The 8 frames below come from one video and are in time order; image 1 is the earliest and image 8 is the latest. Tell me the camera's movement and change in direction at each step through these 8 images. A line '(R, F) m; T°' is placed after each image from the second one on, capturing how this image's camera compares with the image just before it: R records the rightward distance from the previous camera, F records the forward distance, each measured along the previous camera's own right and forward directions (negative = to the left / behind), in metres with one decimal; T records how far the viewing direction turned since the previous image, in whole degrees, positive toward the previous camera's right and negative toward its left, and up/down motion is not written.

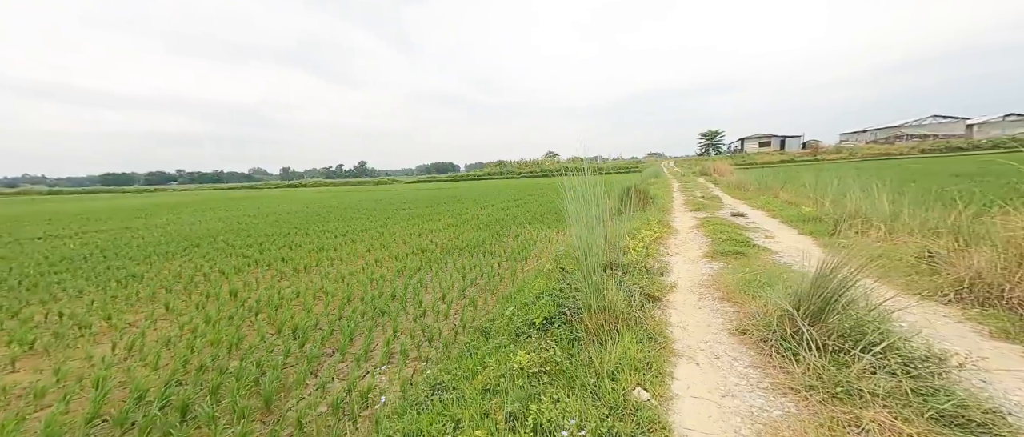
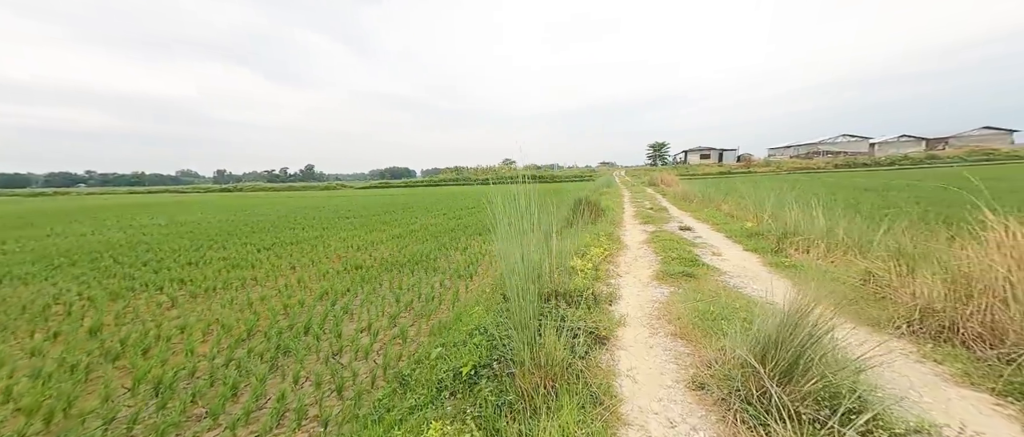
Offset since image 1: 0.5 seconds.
(+0.4, +0.7) m; +7°
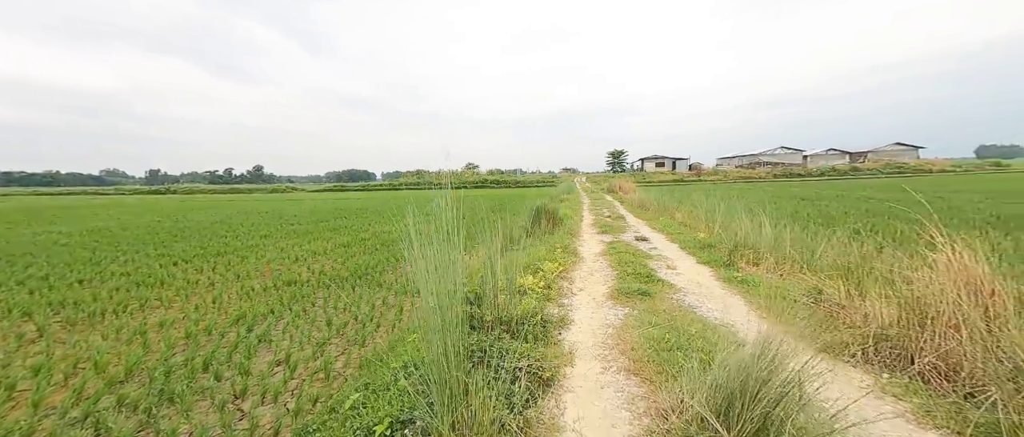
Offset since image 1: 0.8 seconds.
(+0.3, +0.5) m; +6°
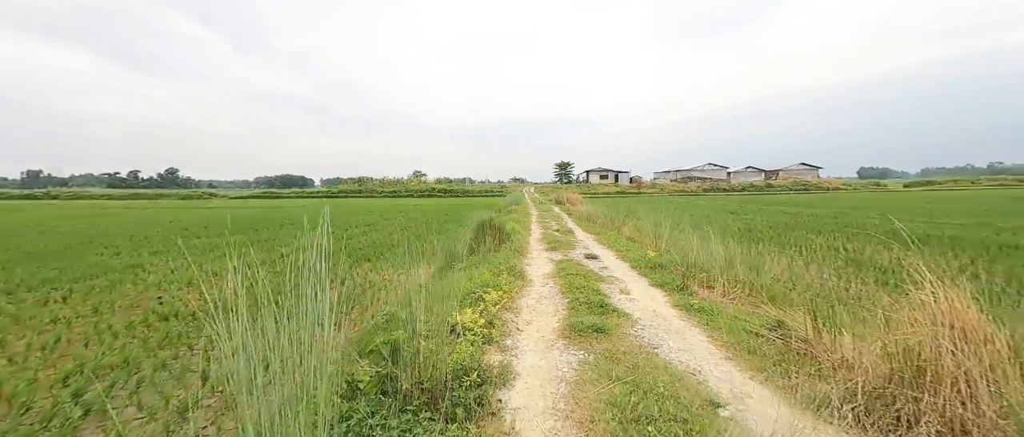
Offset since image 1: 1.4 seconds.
(+0.2, +0.8) m; +9°
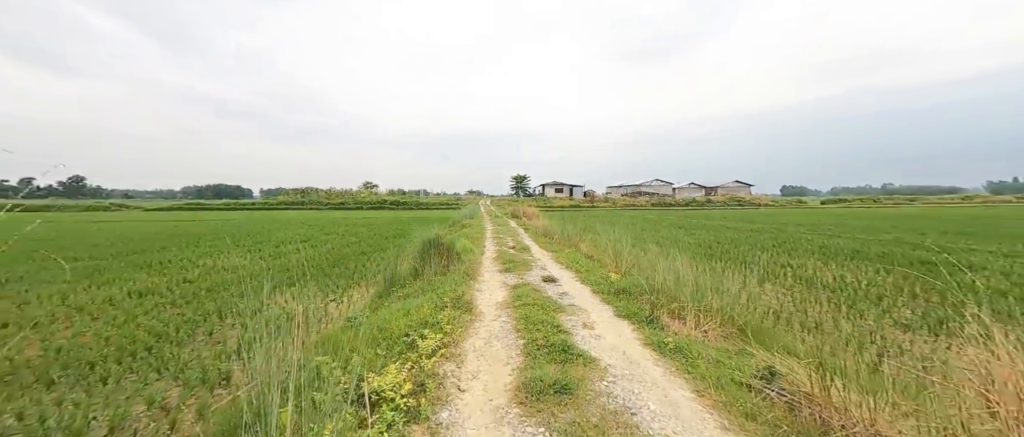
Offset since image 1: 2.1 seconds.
(+0.2, +0.9) m; +8°
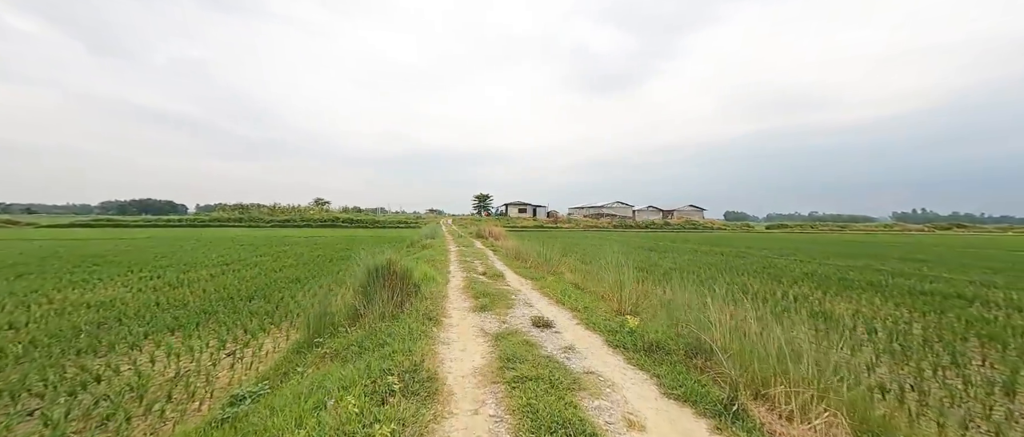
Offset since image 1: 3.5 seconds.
(-0.3, +1.9) m; +7°
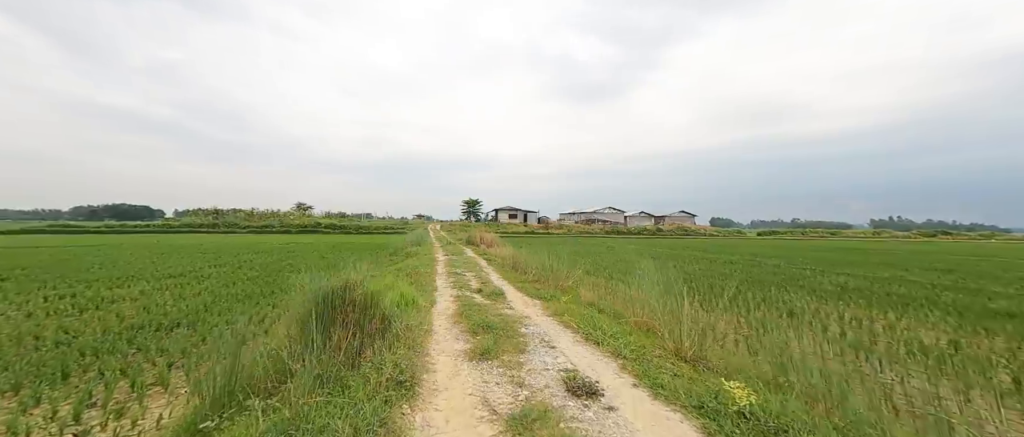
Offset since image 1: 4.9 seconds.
(-0.4, +2.0) m; +2°
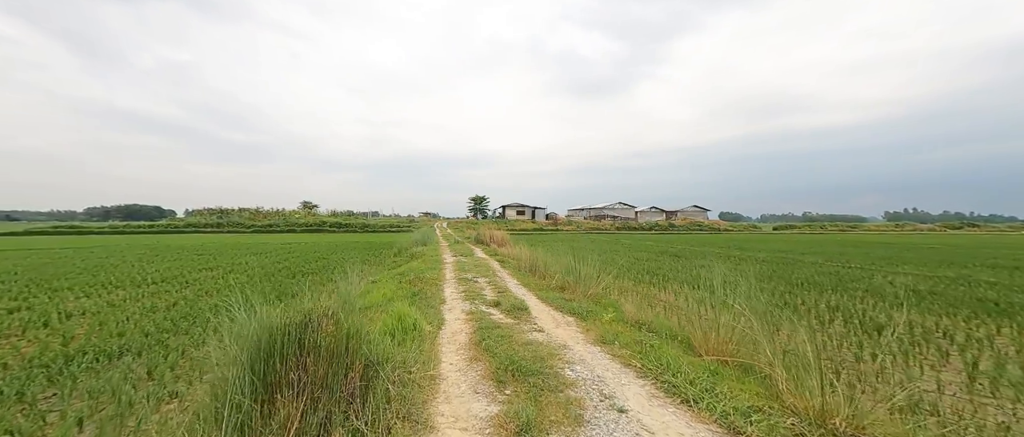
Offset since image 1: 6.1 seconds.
(-0.4, +1.6) m; -1°
